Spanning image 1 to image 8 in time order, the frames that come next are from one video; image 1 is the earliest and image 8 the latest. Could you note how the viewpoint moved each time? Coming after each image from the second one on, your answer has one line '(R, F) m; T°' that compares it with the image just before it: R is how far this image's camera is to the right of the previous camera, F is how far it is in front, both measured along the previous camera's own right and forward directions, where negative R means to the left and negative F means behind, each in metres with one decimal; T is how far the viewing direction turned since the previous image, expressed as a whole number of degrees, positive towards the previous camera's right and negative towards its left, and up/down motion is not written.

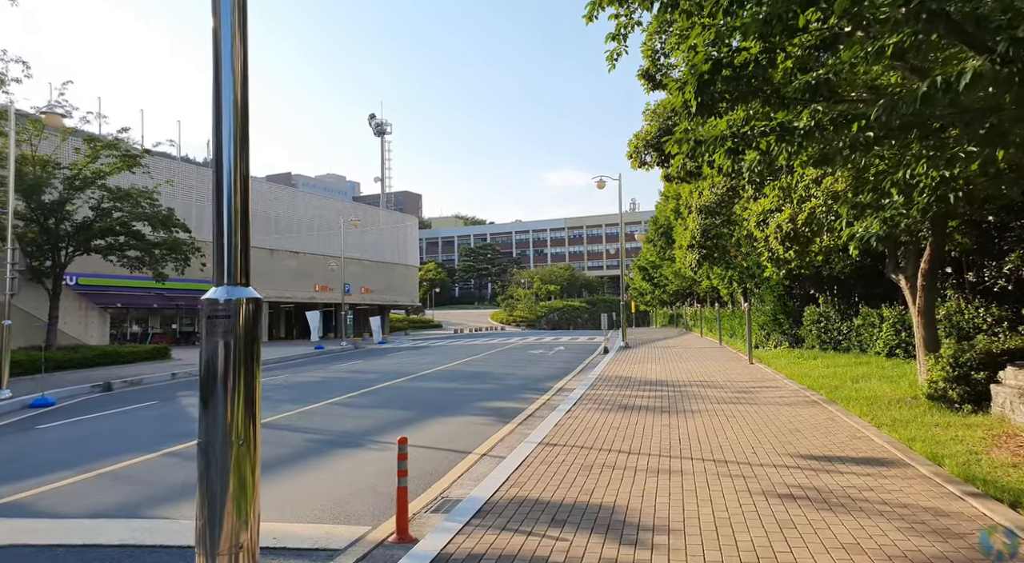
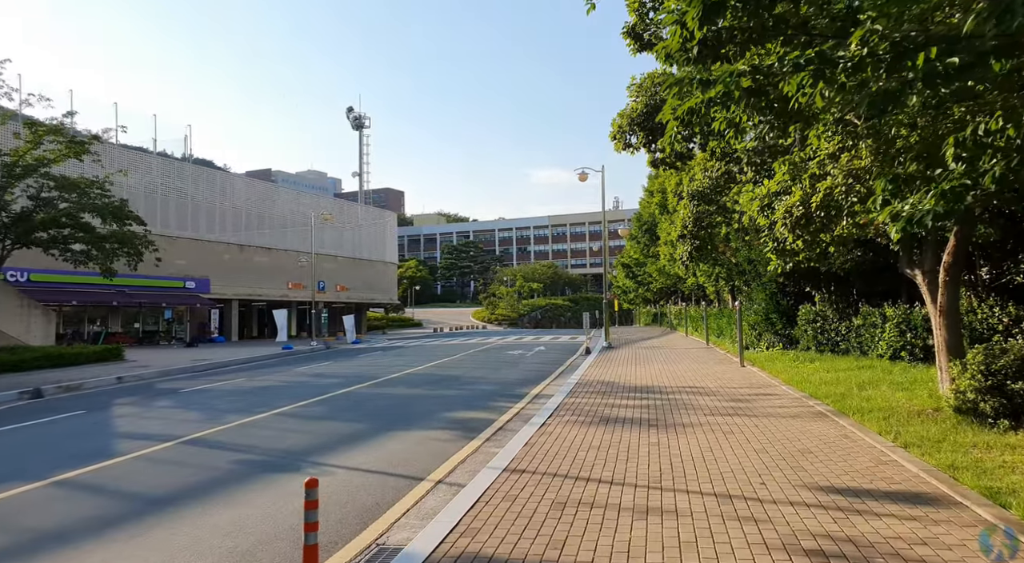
(+0.3, +1.3) m; +2°
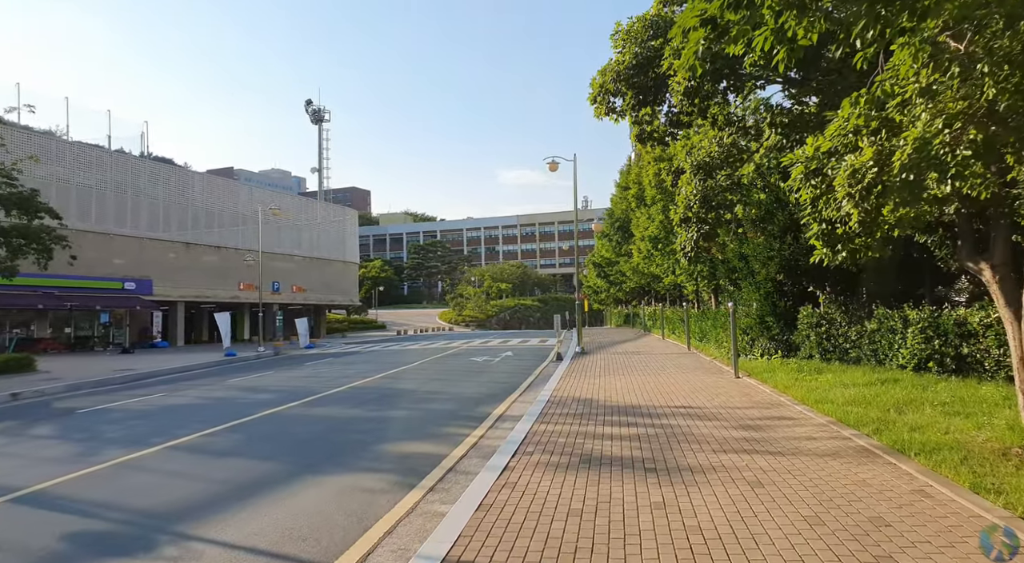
(+0.2, +2.2) m; +3°
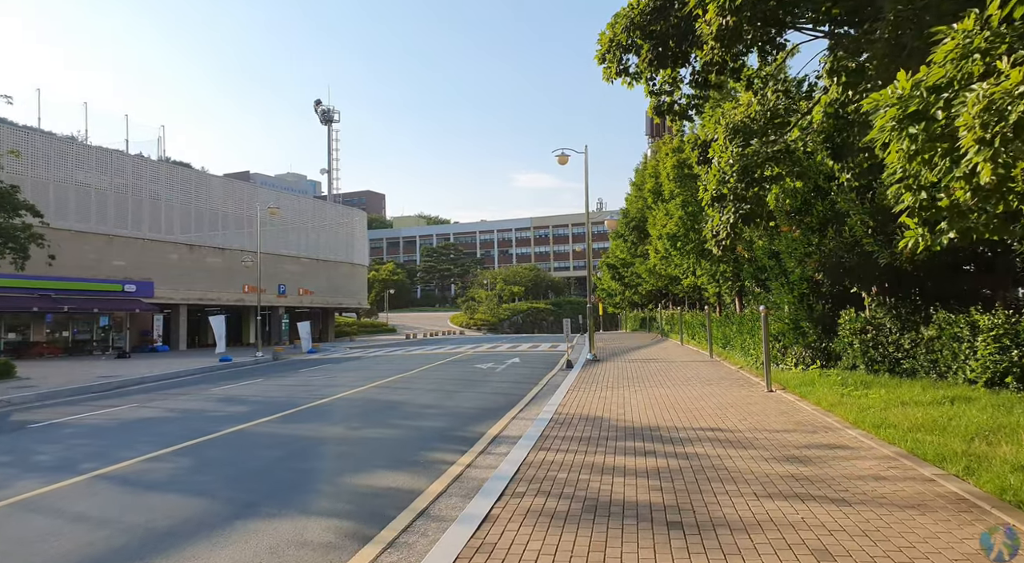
(+0.3, +1.5) m; -1°
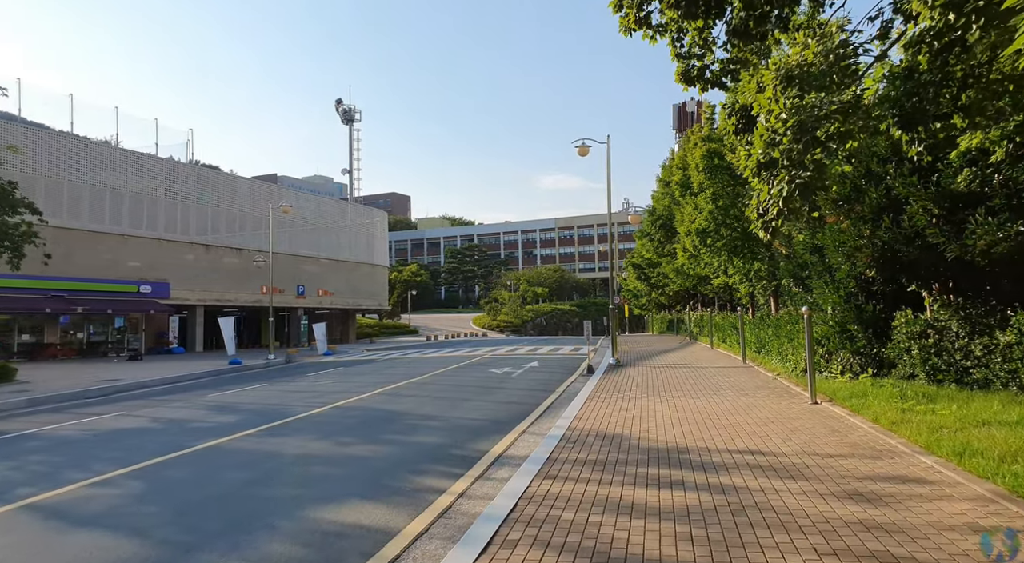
(+0.3, +1.2) m; -3°
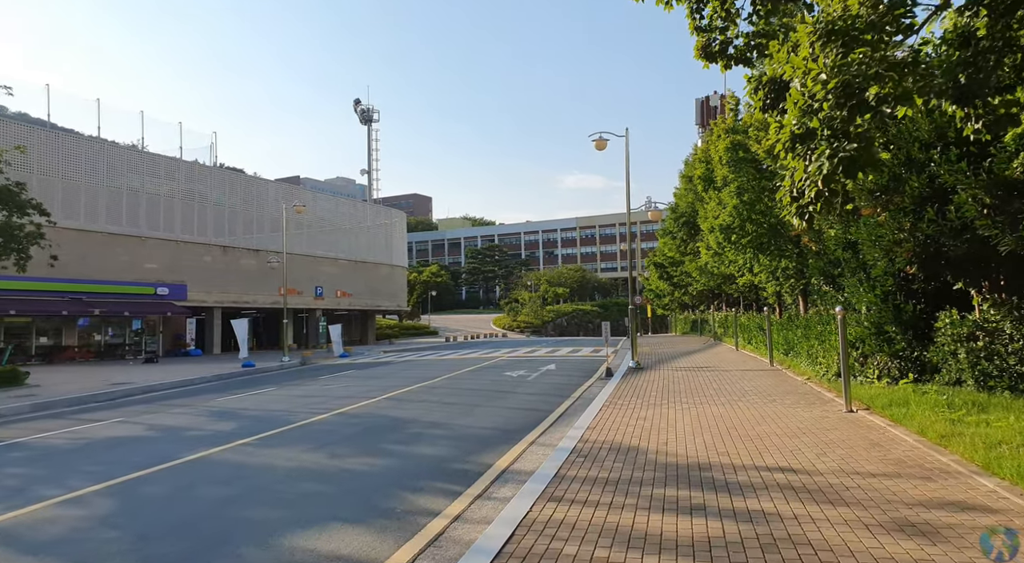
(+0.2, +0.7) m; -2°
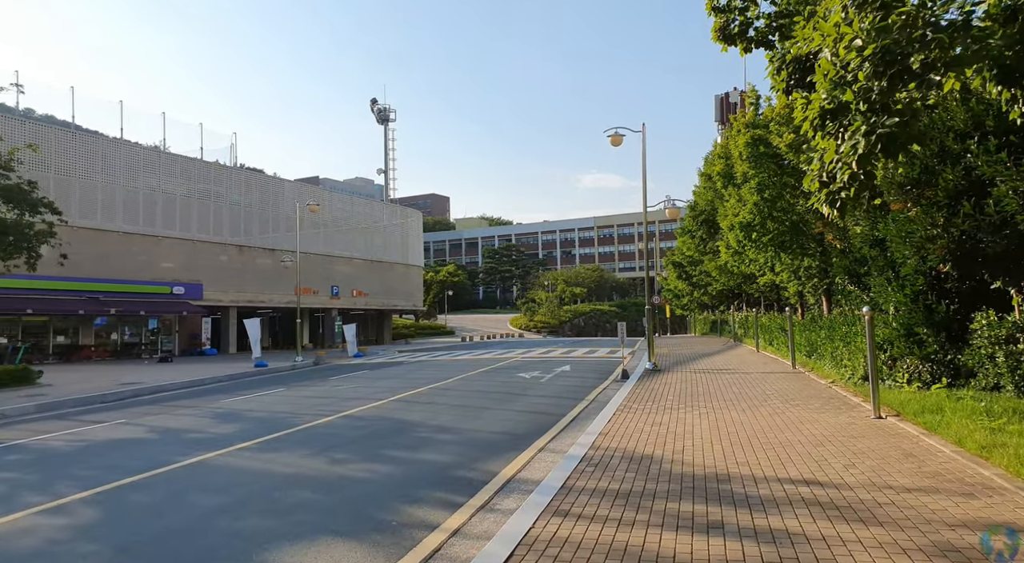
(+0.2, +0.4) m; -2°
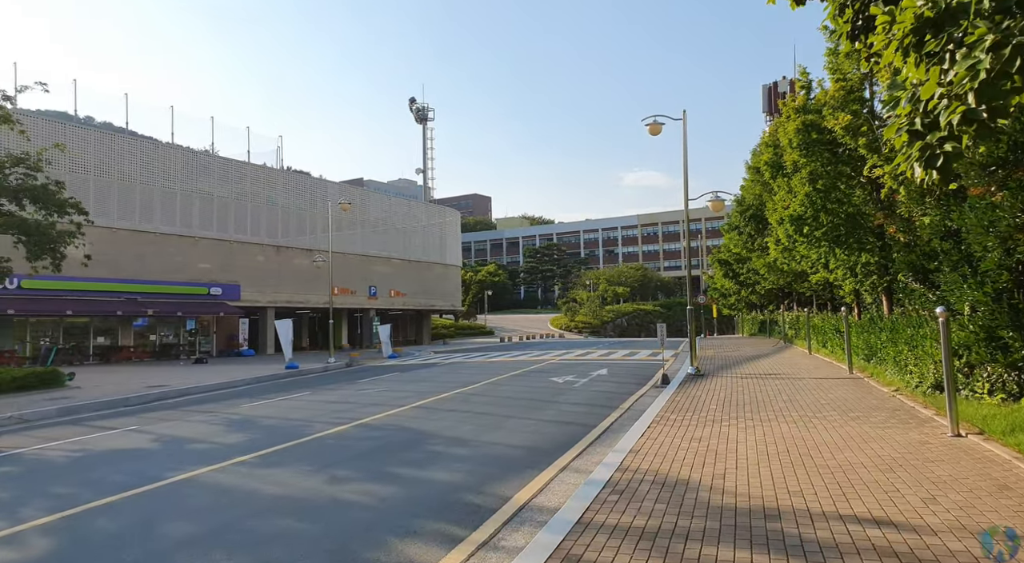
(+0.4, +0.9) m; -4°
